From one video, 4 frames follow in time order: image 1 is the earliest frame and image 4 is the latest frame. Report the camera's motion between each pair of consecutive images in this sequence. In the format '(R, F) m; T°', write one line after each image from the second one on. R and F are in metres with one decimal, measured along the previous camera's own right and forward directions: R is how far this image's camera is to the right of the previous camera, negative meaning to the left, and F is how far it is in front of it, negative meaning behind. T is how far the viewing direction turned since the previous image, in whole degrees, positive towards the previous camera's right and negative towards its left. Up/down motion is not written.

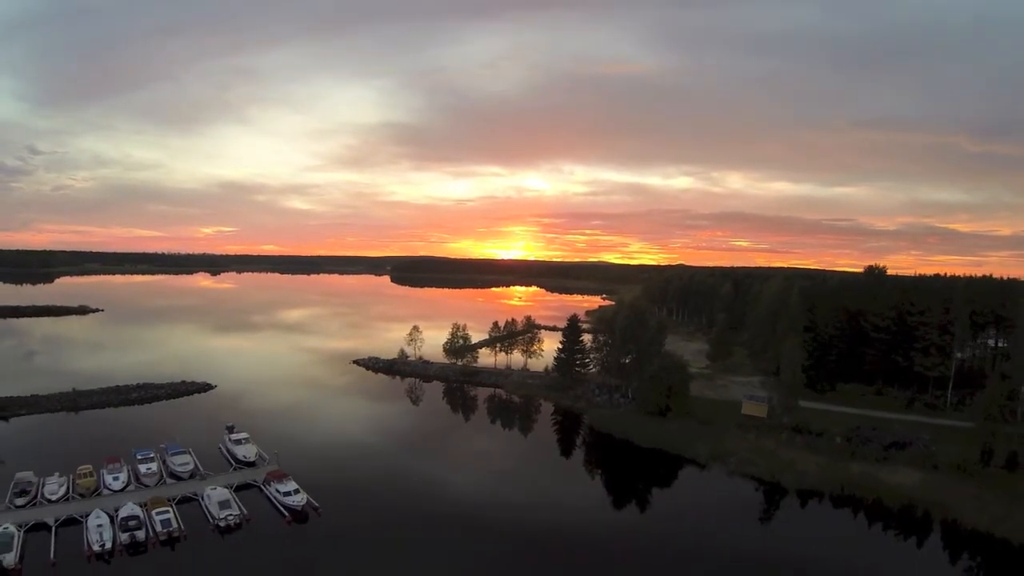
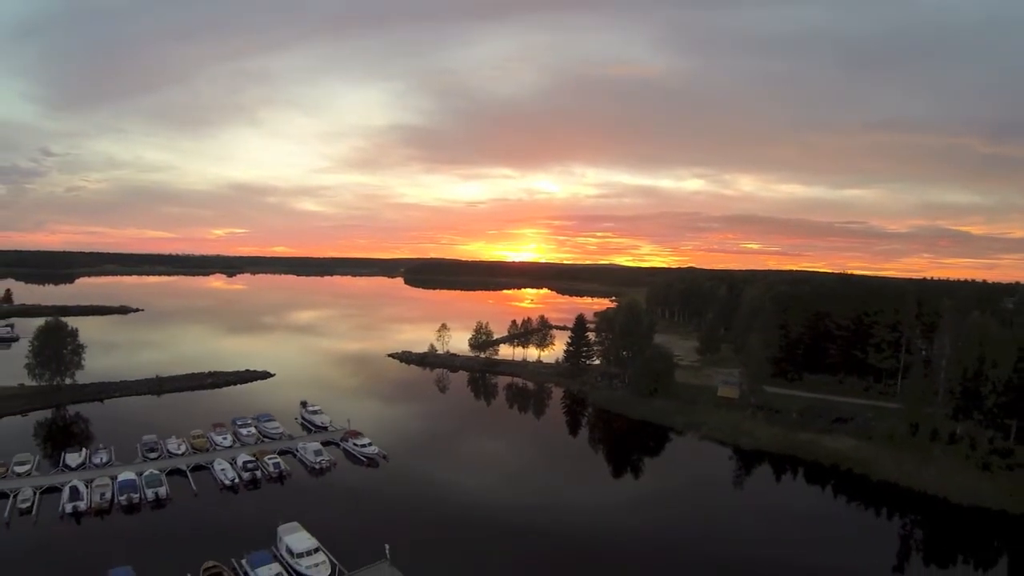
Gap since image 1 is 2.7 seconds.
(-0.1, -1.8) m; -1°
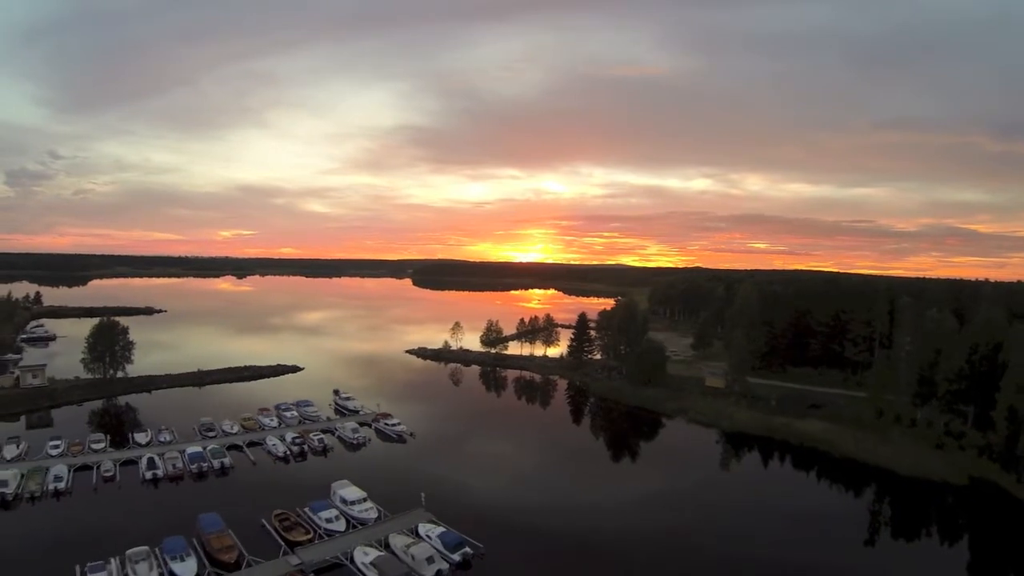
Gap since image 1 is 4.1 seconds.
(0.0, -1.2) m; -1°
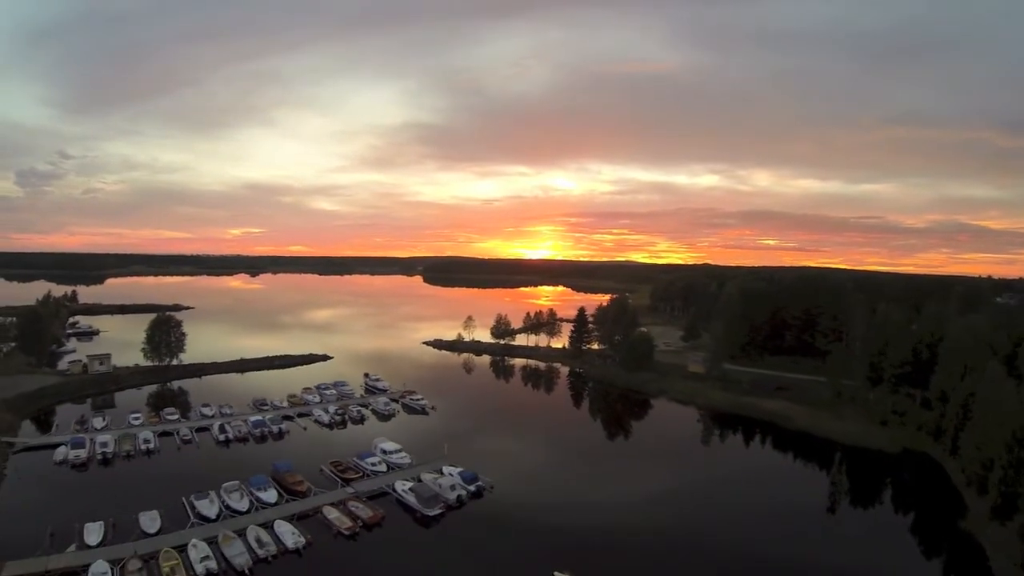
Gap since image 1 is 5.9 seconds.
(+0.1, -1.7) m; -1°
